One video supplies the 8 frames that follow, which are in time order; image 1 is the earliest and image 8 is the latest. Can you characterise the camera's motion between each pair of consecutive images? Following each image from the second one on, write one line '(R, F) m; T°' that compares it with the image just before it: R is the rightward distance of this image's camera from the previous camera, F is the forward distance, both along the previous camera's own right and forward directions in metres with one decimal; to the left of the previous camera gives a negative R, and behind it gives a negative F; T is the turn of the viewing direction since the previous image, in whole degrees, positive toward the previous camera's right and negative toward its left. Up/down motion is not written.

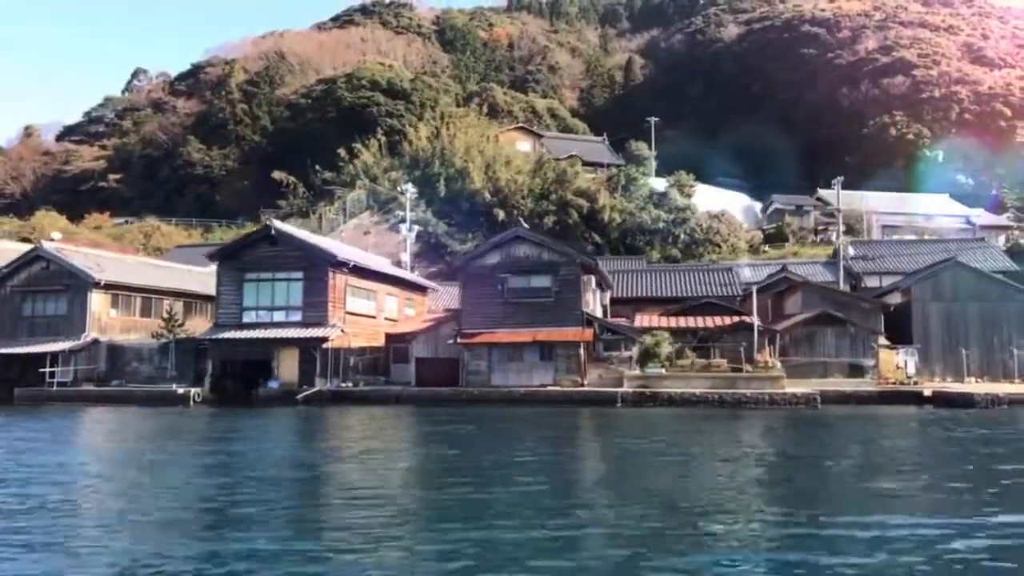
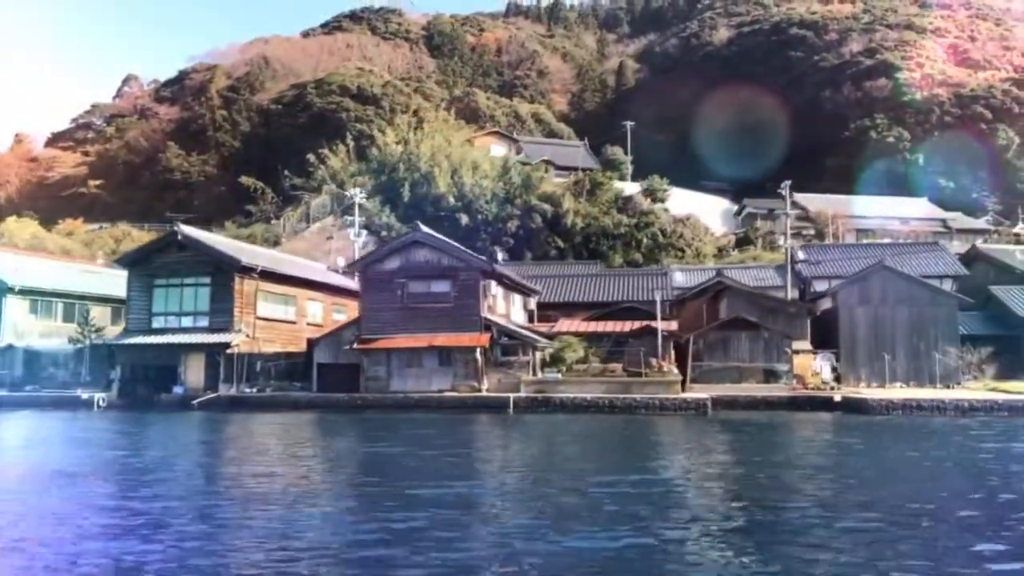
(+2.8, +0.1) m; -1°
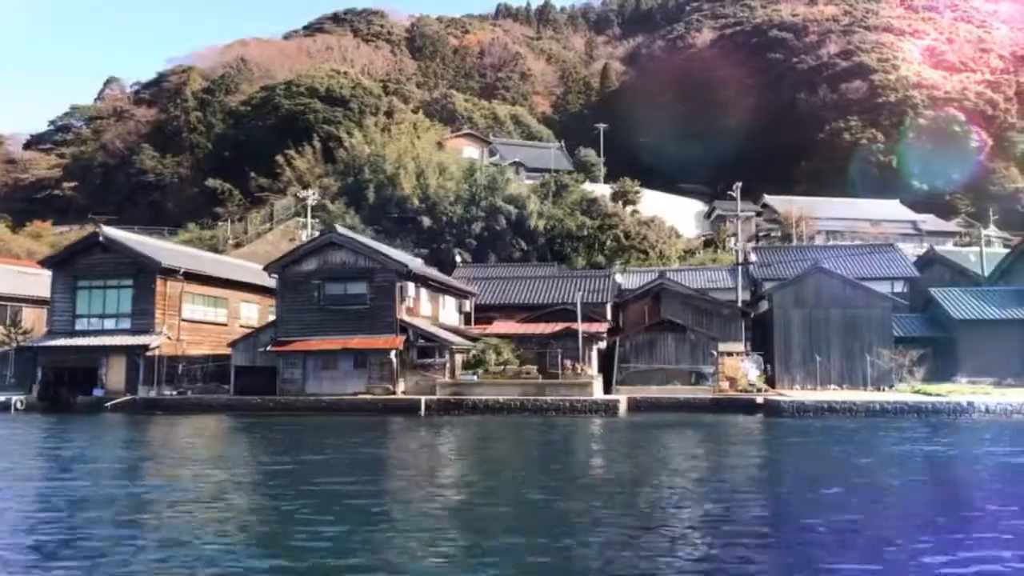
(+2.0, +0.1) m; 0°
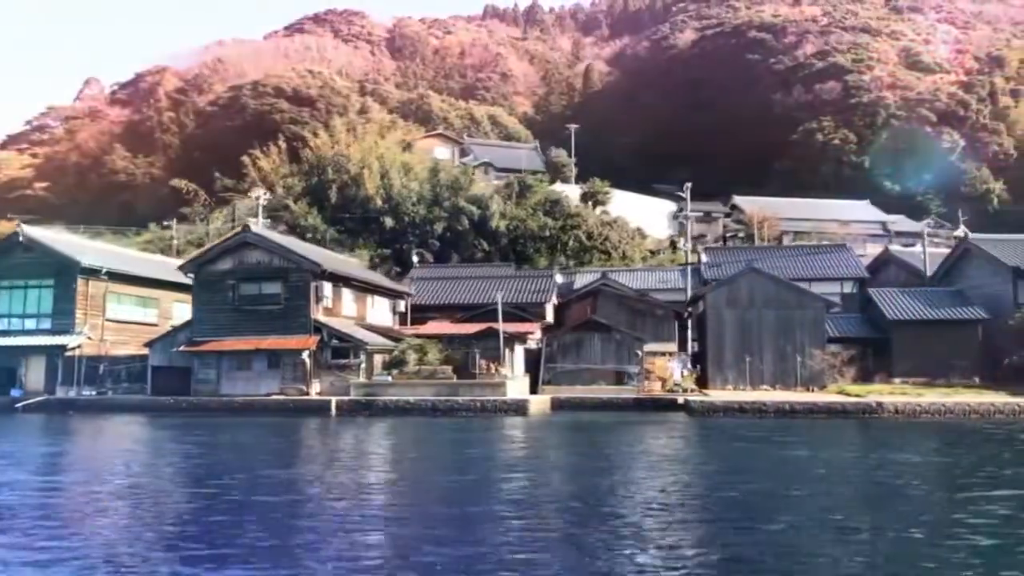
(+1.9, +0.1) m; 0°
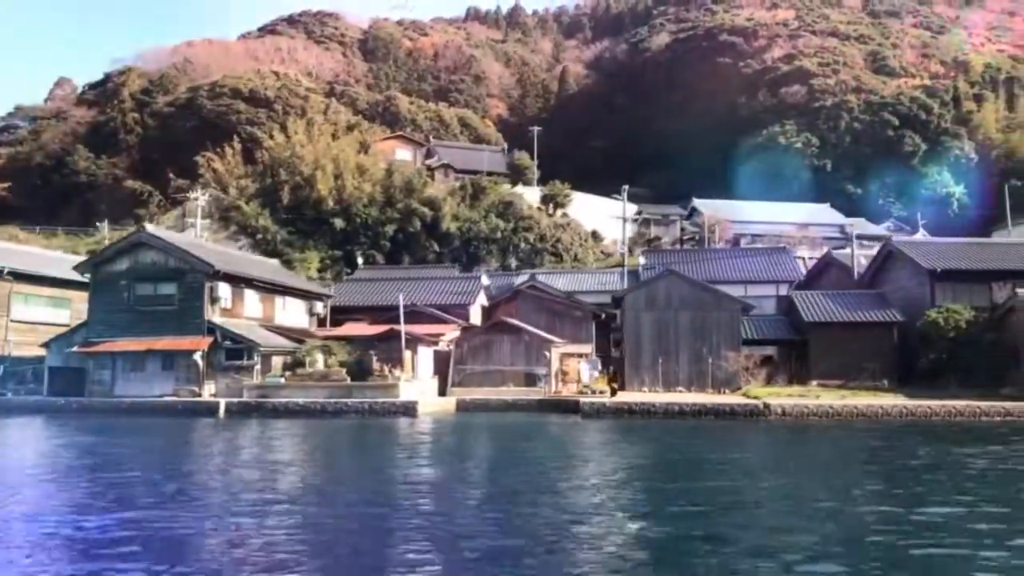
(+2.3, +0.1) m; 0°
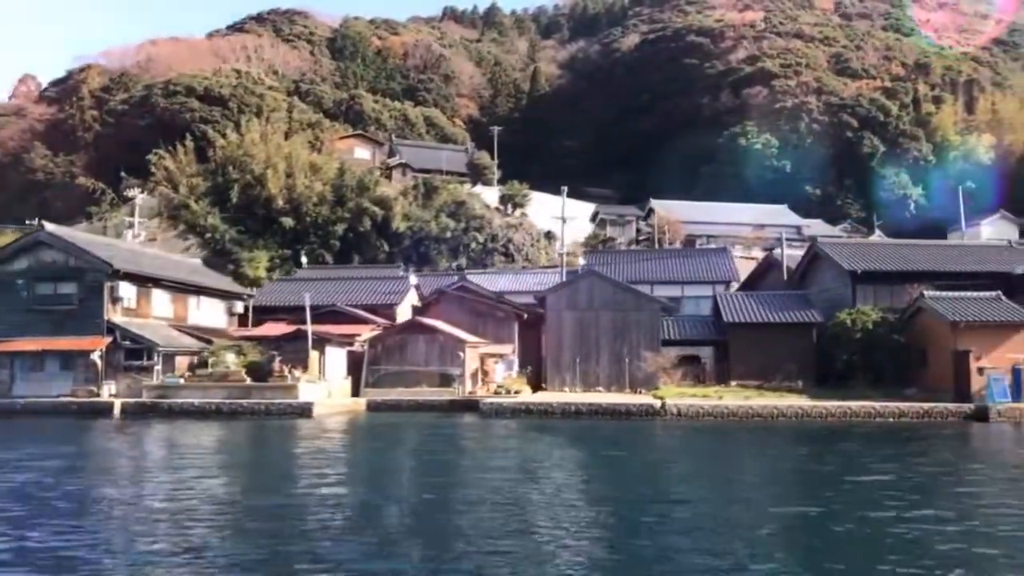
(+1.9, 0.0) m; +1°
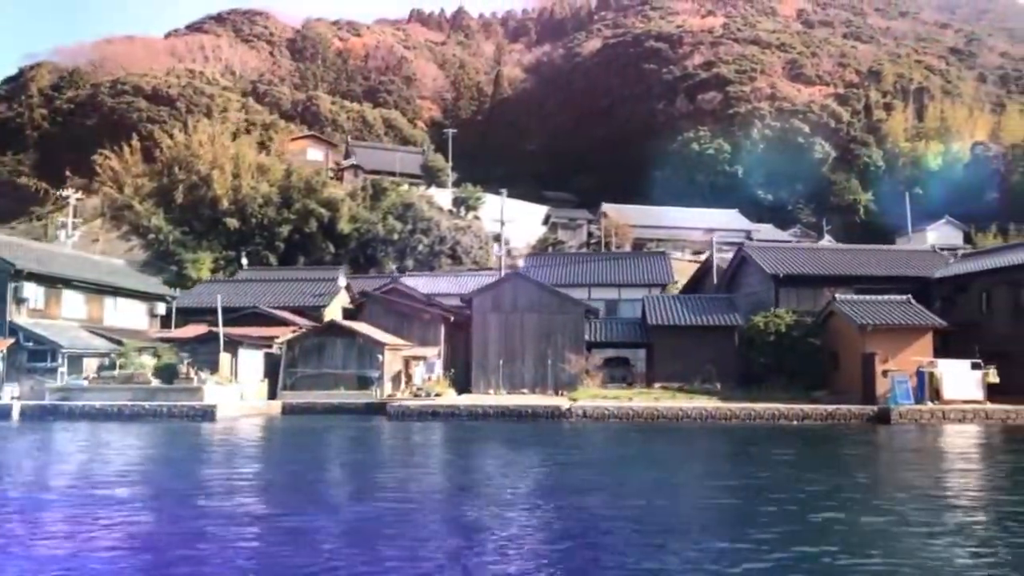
(+1.5, 0.0) m; +2°
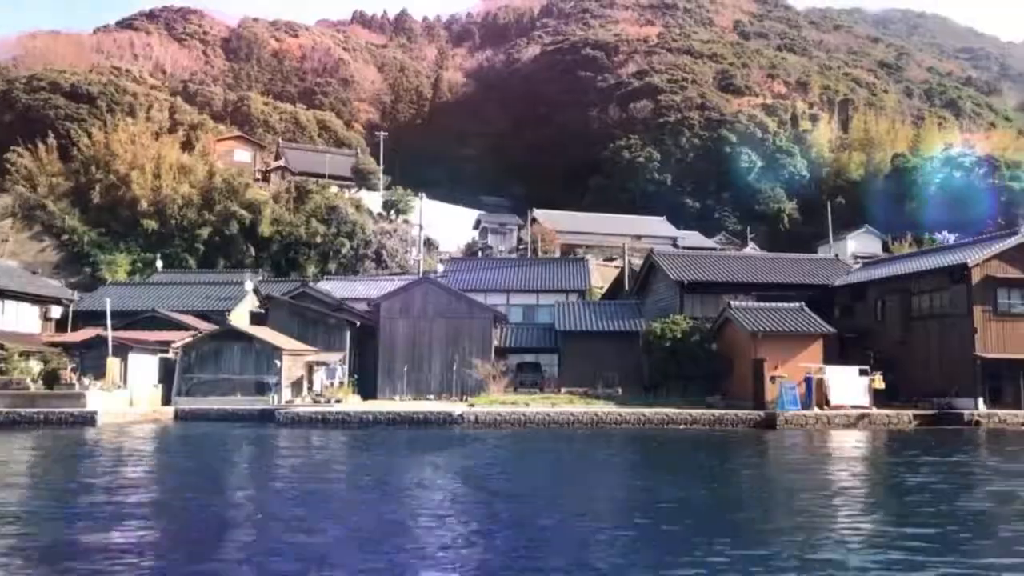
(+1.2, 0.0) m; +3°
